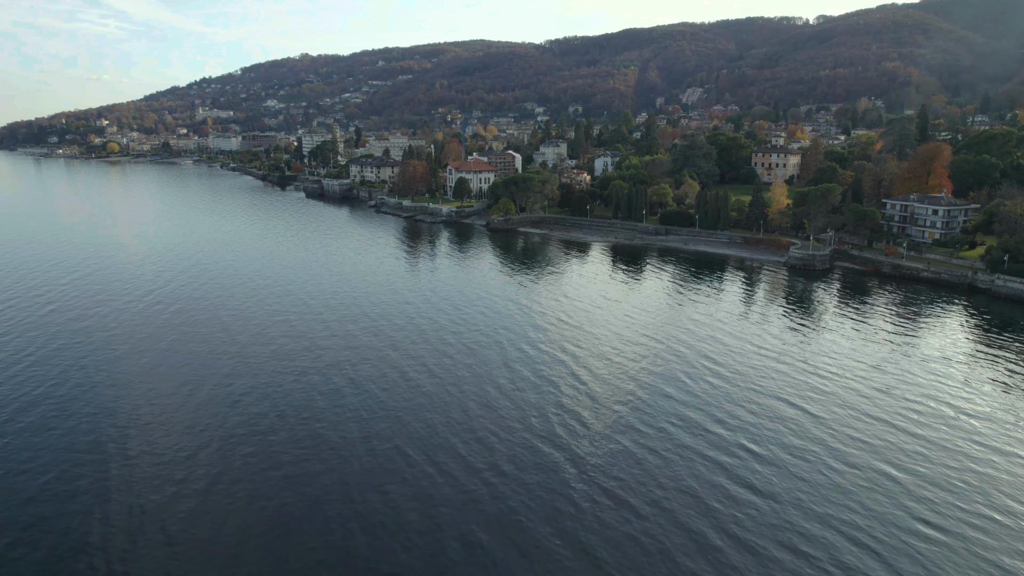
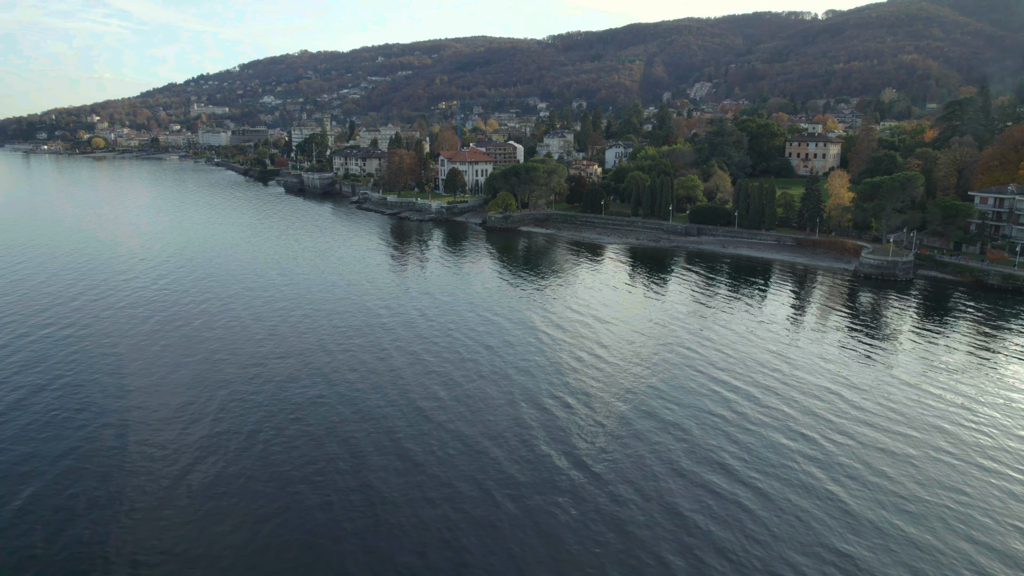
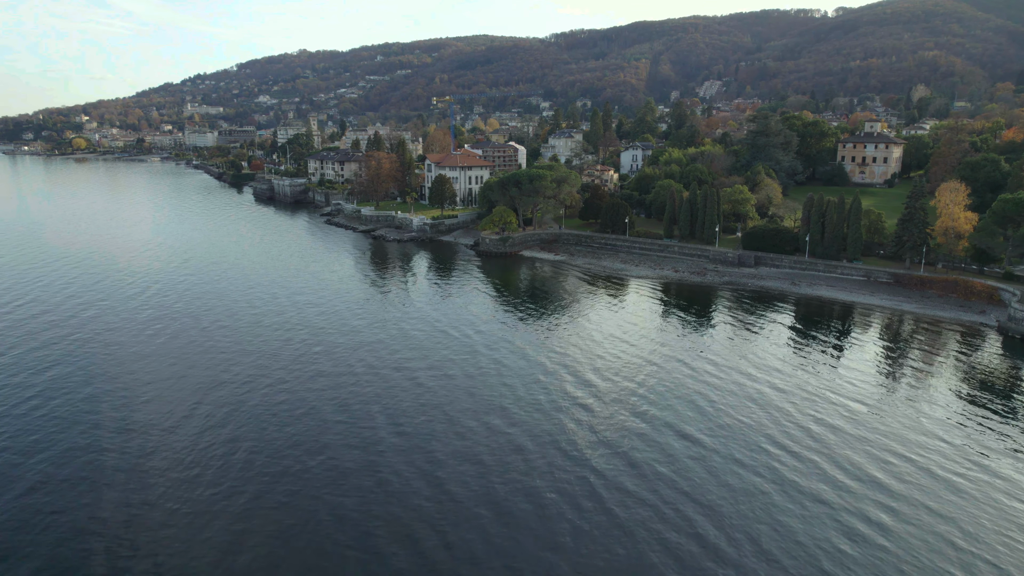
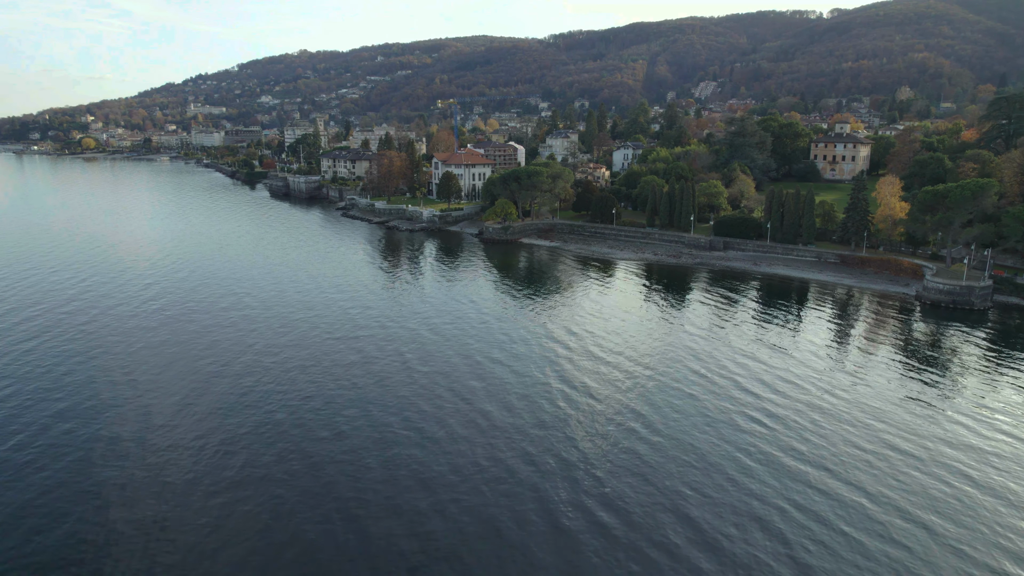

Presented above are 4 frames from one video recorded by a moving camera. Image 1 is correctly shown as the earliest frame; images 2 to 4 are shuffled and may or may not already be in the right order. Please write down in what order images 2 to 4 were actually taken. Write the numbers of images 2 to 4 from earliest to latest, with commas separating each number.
2, 4, 3
